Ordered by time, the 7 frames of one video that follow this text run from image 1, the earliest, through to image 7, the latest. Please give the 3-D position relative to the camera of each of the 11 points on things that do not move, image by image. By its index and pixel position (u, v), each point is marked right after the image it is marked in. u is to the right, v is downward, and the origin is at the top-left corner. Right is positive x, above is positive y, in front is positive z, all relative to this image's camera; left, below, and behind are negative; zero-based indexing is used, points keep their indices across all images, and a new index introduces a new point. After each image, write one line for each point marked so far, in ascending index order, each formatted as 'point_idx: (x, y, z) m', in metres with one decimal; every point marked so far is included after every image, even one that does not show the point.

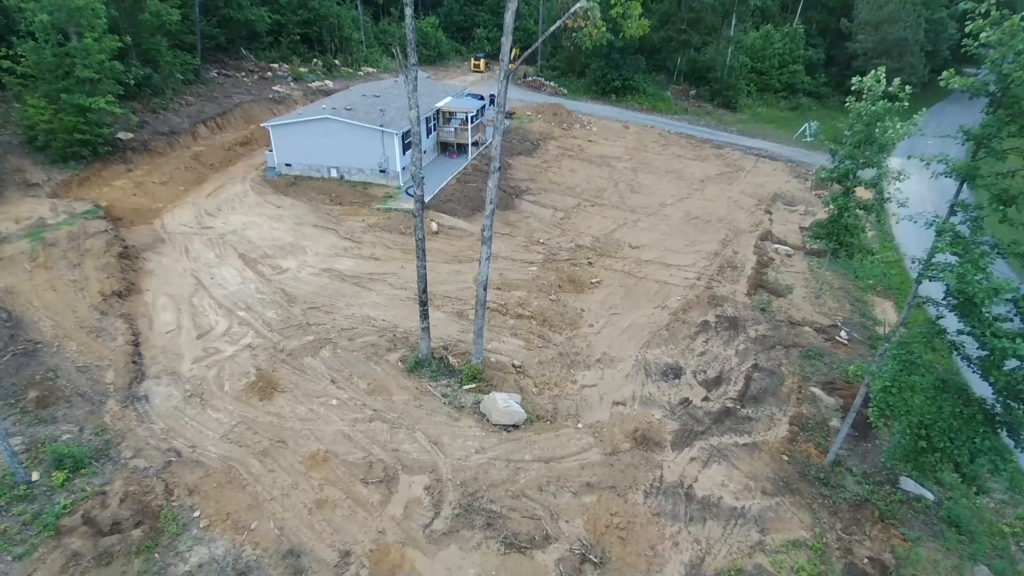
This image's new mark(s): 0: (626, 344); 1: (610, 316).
0: (+2.7, -1.3, +14.9) m
1: (+2.5, -0.7, +16.0) m
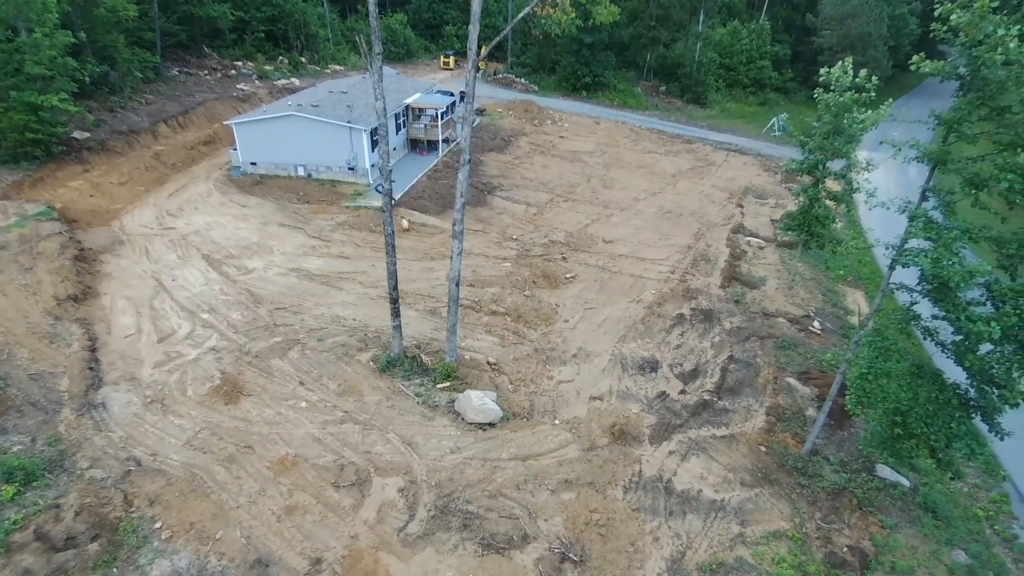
0: (+2.1, -1.2, +14.7) m
1: (+1.8, -0.6, +15.8) m
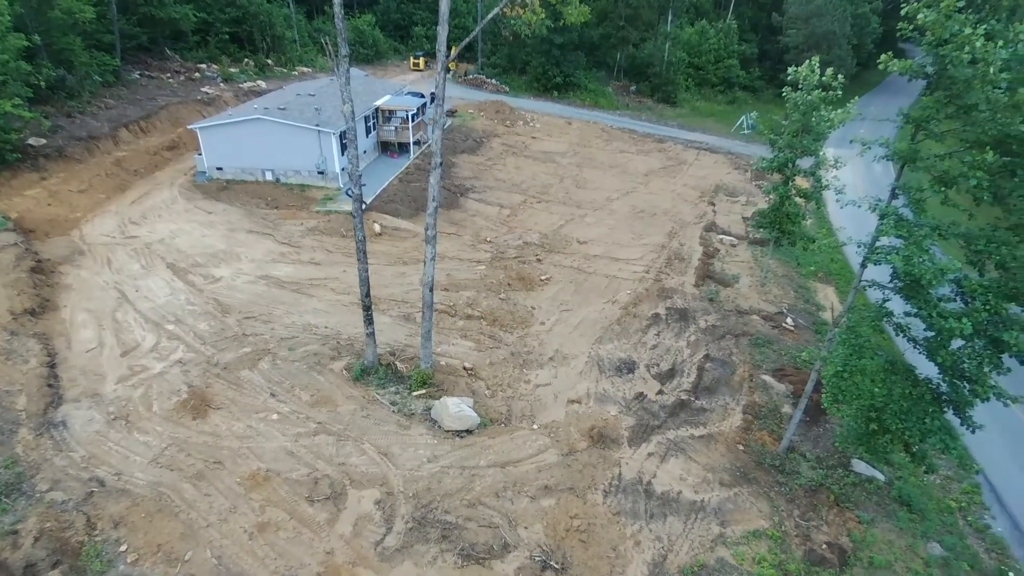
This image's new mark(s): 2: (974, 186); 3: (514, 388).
0: (+1.5, -1.2, +14.7) m
1: (+1.2, -0.6, +15.8) m
2: (+5.6, +1.2, +7.7) m
3: (0.0, -2.0, +12.7) m
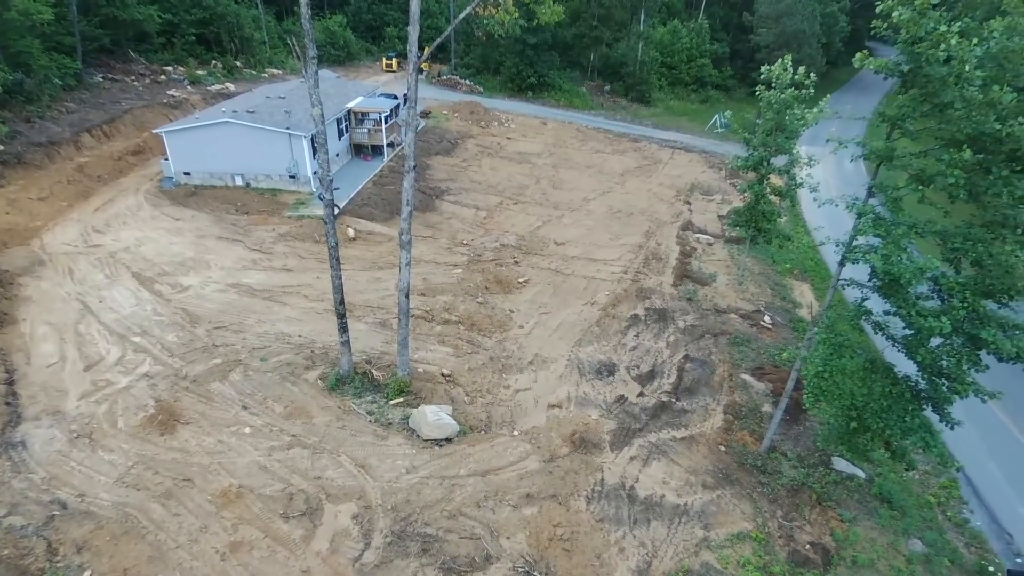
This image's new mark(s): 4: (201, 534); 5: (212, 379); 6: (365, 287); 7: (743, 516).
0: (+1.0, -1.3, +14.5) m
1: (+0.7, -0.7, +15.6) m
2: (+5.3, +1.3, +7.7) m
3: (-0.4, -2.1, +12.5) m
4: (-4.3, -3.4, +8.8) m
5: (-5.5, -1.7, +11.7) m
6: (-3.6, 0.0, +15.5) m
7: (+3.7, -3.7, +10.3) m
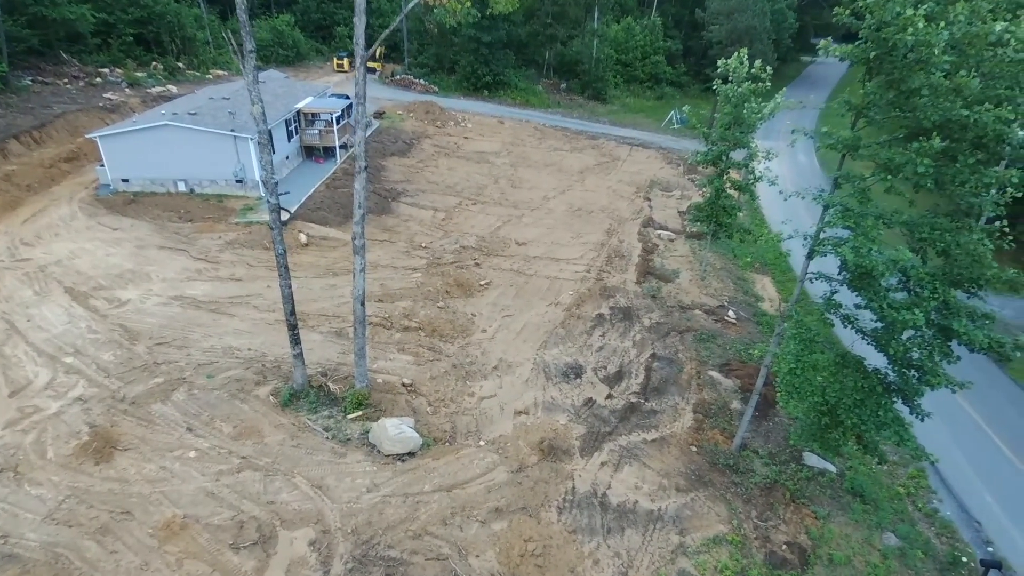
0: (+0.2, -1.3, +14.1) m
1: (-0.2, -0.7, +15.1) m
2: (+4.8, +1.4, +7.6) m
3: (-1.0, -2.2, +12.0) m
4: (-4.7, -3.6, +8.1) m
5: (-6.1, -1.9, +10.8) m
6: (-4.5, -0.2, +14.8) m
7: (+3.2, -3.6, +10.0) m
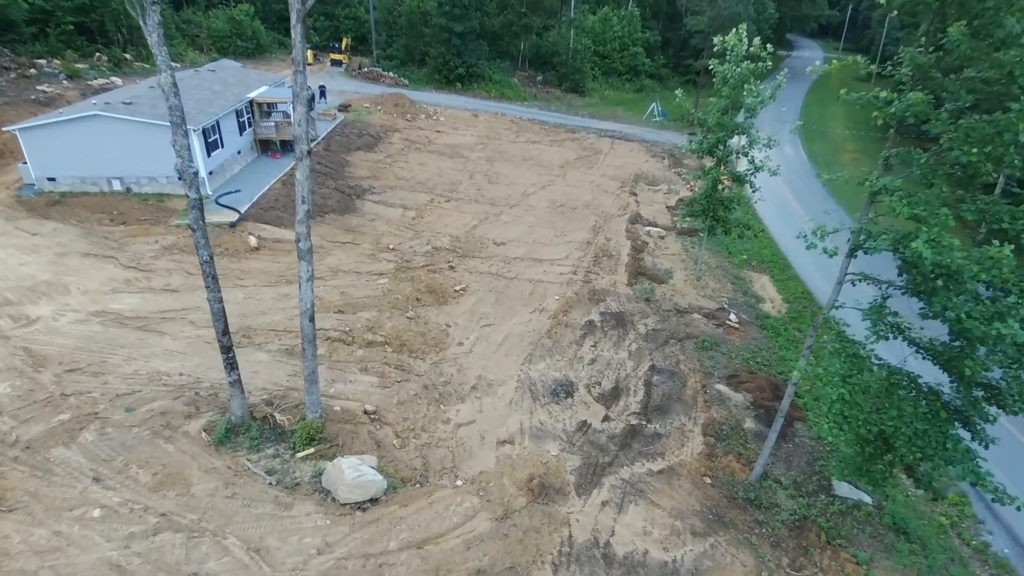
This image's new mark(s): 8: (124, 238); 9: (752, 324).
0: (-0.1, -1.4, +12.3) m
1: (-0.6, -0.9, +13.4) m
2: (+4.6, +1.3, +6.0) m
3: (-1.3, -2.3, +10.2) m
4: (-4.8, -3.8, +6.1) m
5: (-6.4, -2.1, +8.9) m
6: (-4.9, -0.4, +12.8) m
7: (+3.0, -3.7, +8.4) m
8: (-9.0, +1.2, +14.7) m
9: (+5.8, -0.9, +15.3) m
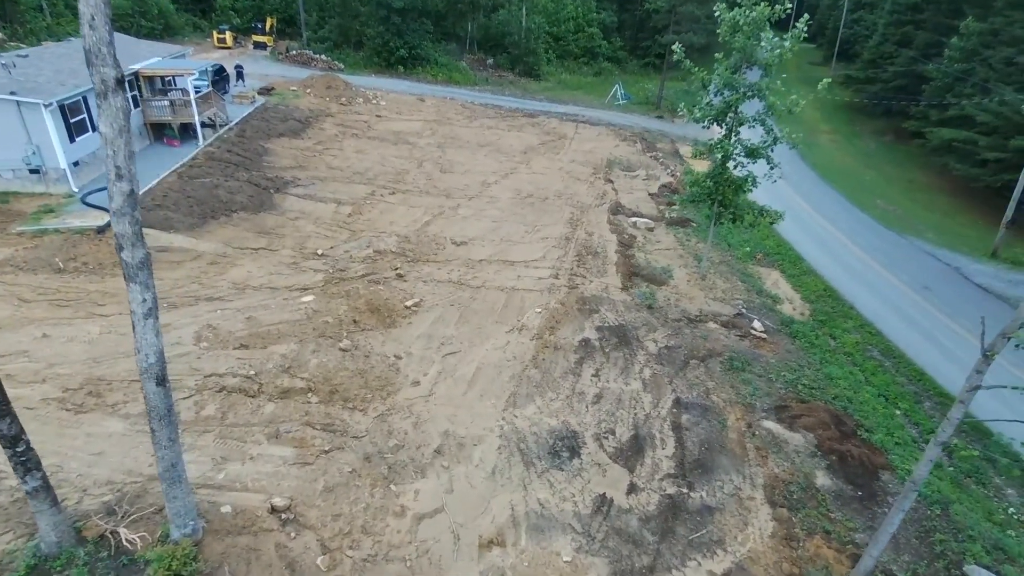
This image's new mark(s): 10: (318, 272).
0: (-0.5, -1.7, +8.8) m
1: (-1.0, -1.1, +9.8) m
2: (+4.7, +1.3, +2.8) m
3: (-1.4, -2.6, +6.6) m
4: (-4.5, -4.2, +2.3) m
5: (-6.4, -2.6, +4.9) m
6: (-5.3, -0.8, +9.0) m
7: (+3.1, -3.8, +5.1) m
8: (-9.5, +0.6, +10.5) m
9: (+5.2, -0.8, +12.2) m
10: (-3.7, +0.3, +12.1) m
